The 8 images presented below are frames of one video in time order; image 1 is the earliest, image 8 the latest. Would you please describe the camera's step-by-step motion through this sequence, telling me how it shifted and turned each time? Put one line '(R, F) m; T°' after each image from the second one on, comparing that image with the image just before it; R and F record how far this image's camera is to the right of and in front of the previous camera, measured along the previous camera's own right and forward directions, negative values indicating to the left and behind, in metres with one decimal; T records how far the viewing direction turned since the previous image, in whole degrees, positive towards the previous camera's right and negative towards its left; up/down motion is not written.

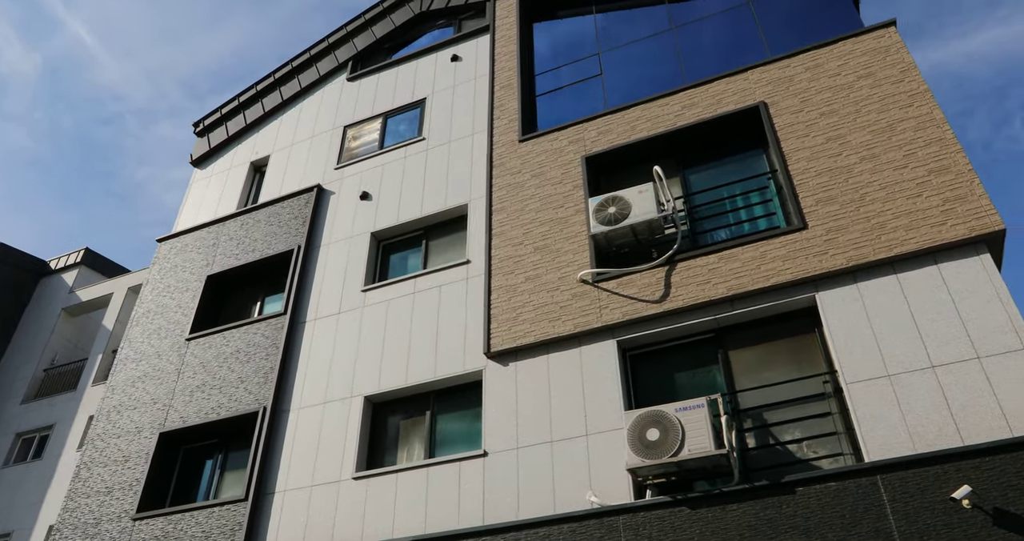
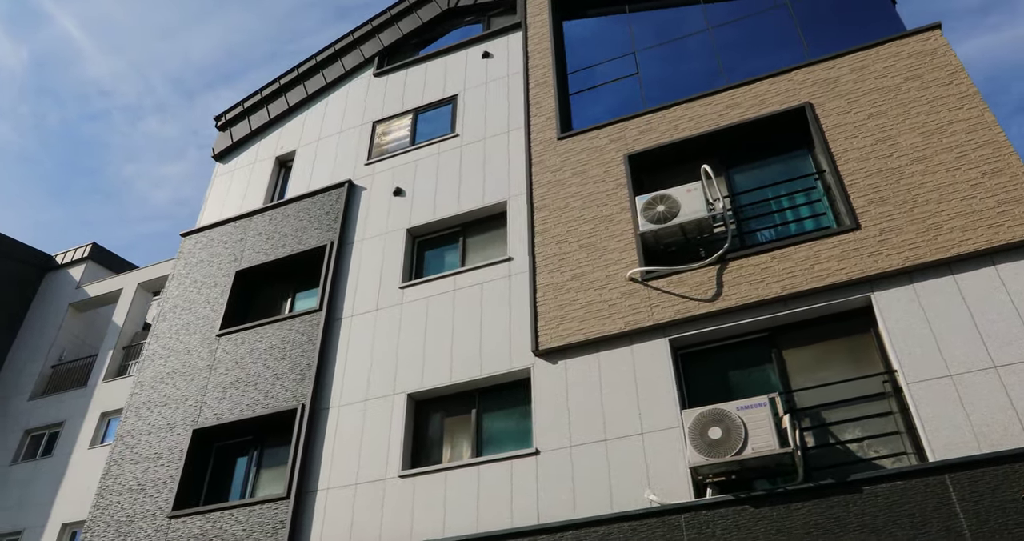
(-1.0, +0.1) m; +1°
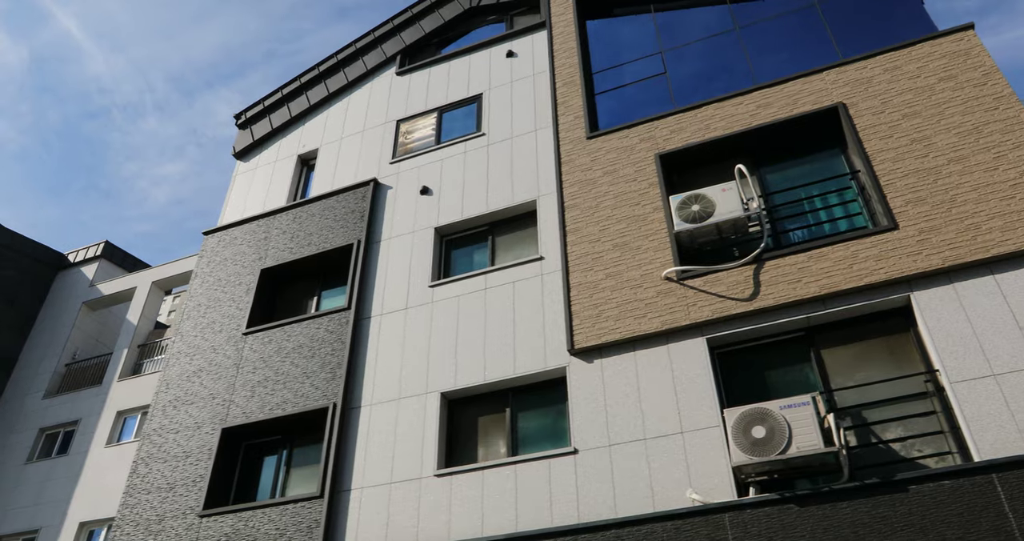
(-0.6, 0.0) m; 0°
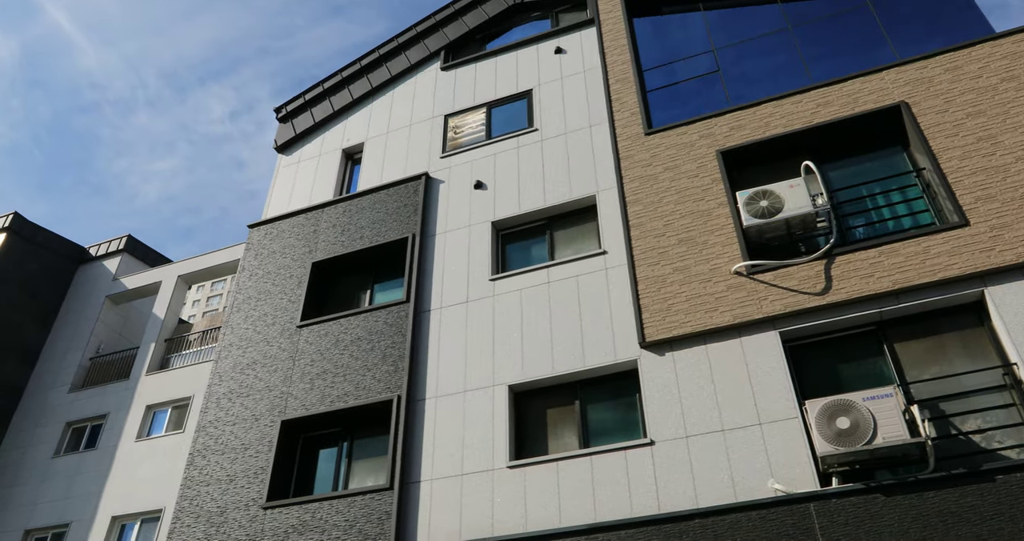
(-1.4, -0.1) m; +1°
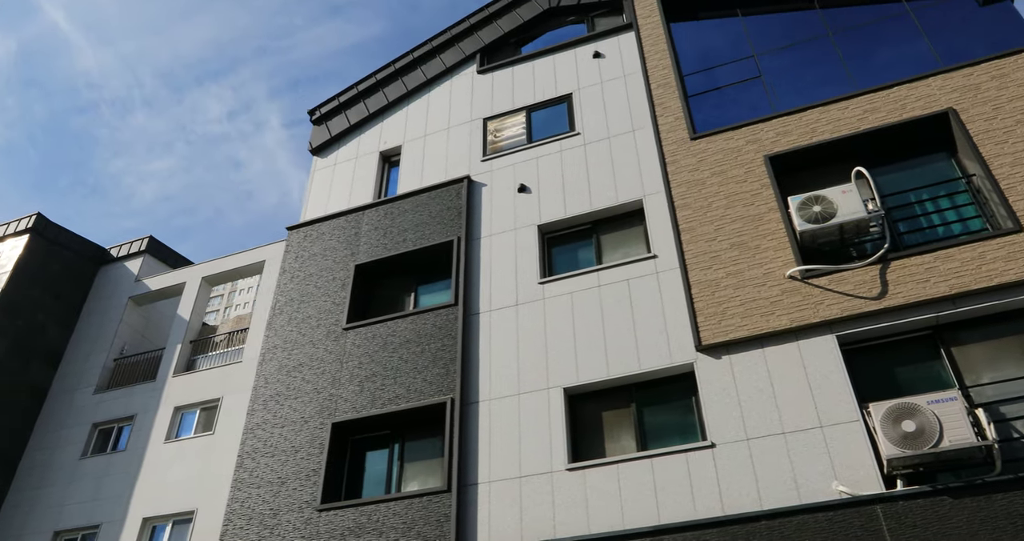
(-1.1, -0.1) m; +1°
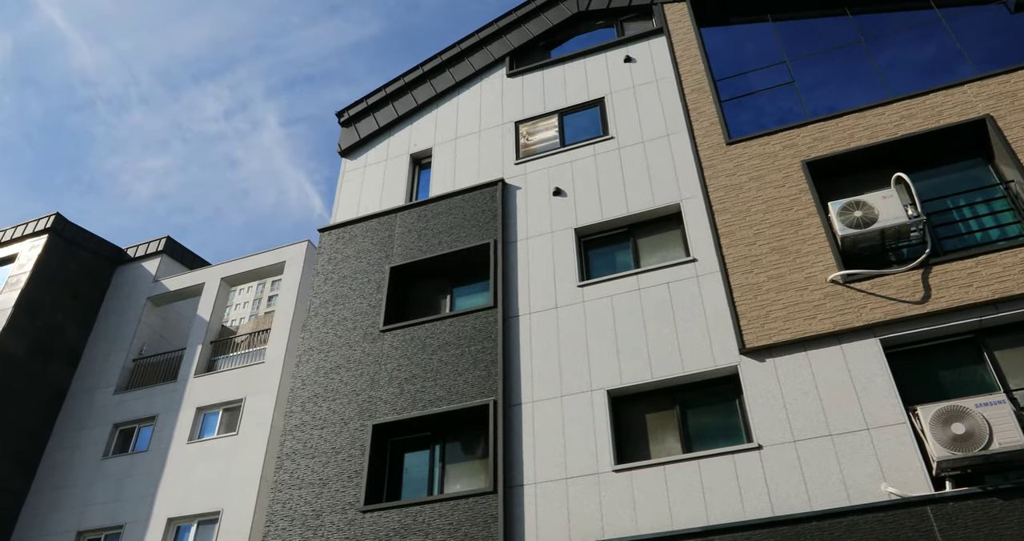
(-0.9, -0.1) m; +1°
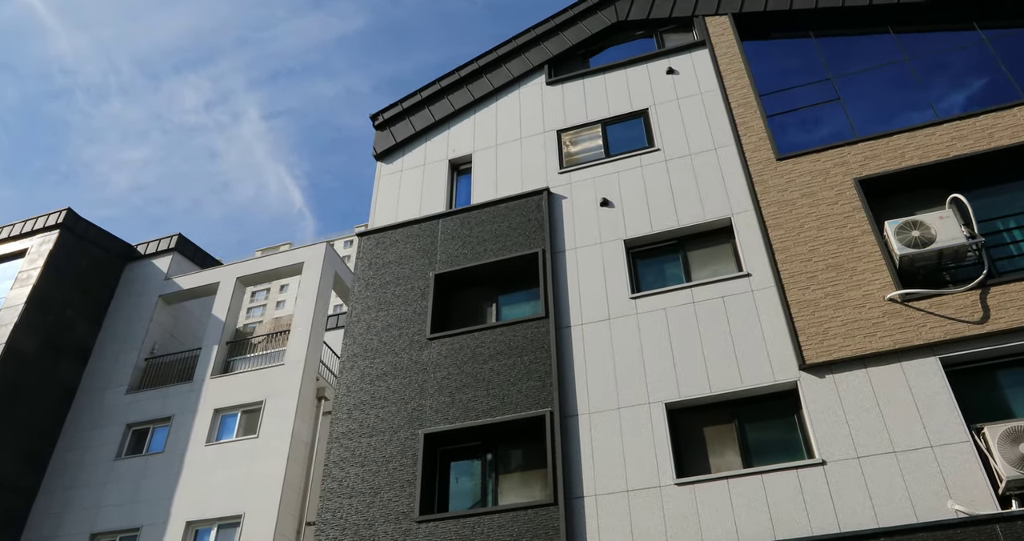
(-1.5, 0.0) m; +2°
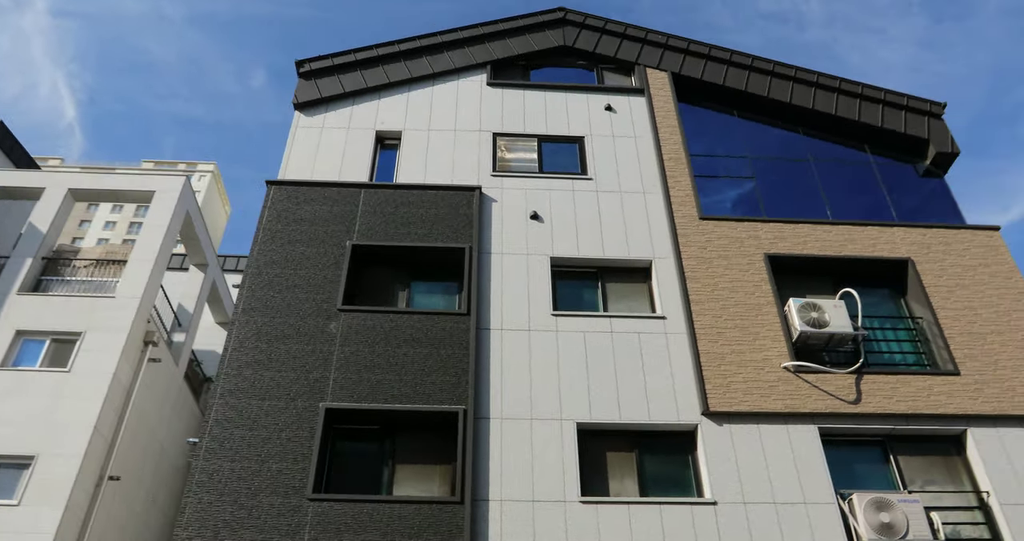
(-3.2, +0.5) m; +17°
